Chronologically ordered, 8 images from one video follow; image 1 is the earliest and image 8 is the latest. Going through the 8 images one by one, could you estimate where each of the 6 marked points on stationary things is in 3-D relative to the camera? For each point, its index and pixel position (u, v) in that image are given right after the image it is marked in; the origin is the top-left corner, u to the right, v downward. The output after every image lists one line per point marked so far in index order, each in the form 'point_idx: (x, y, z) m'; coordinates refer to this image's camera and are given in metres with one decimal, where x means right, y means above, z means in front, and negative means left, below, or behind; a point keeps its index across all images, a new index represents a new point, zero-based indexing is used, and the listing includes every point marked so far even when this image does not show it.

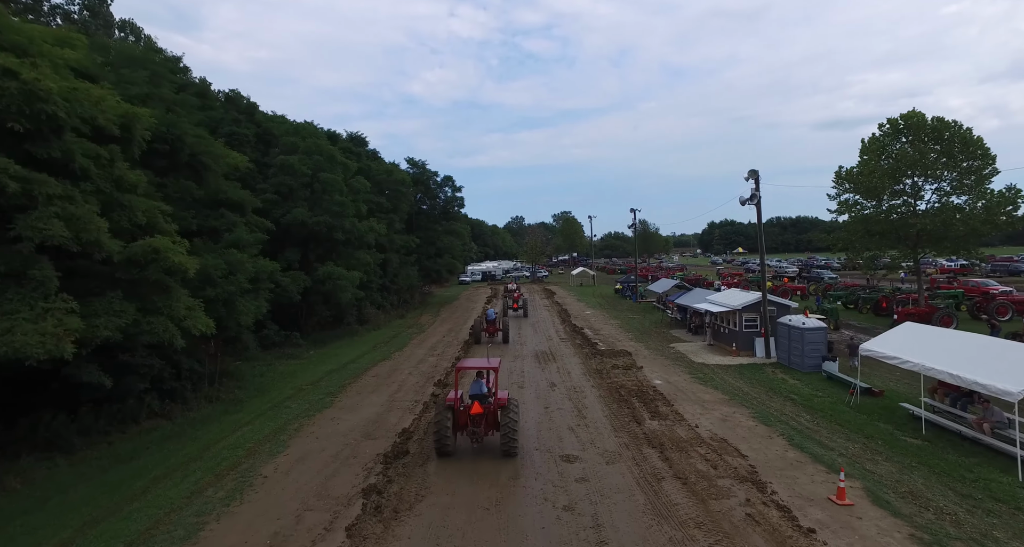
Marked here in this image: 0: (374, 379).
0: (-4.5, -3.5, +17.5) m
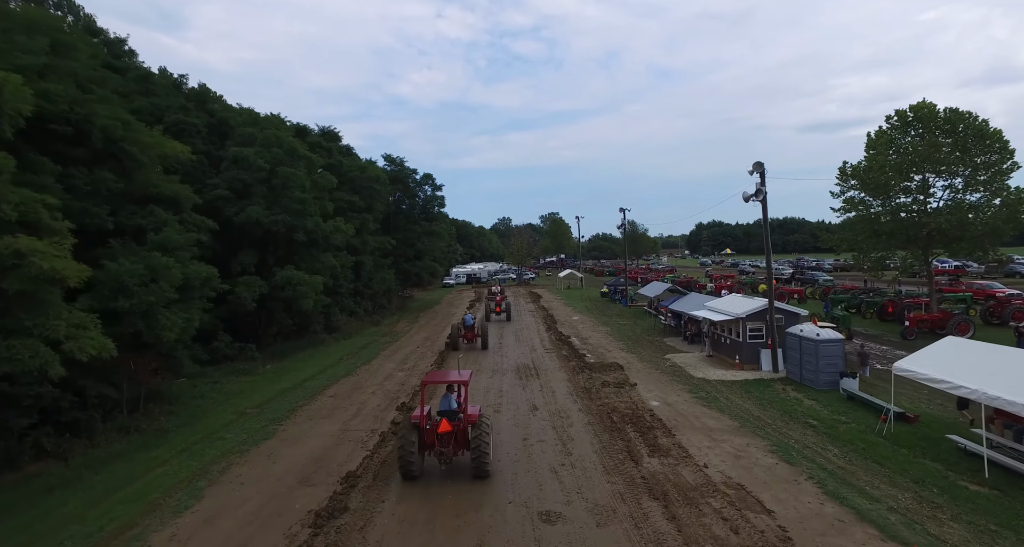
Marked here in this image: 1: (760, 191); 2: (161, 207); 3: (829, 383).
0: (-5.2, -3.7, +15.3) m
1: (+7.8, +2.6, +16.9) m
2: (-9.6, +1.8, +14.6) m
3: (+8.5, -2.9, +14.3) m
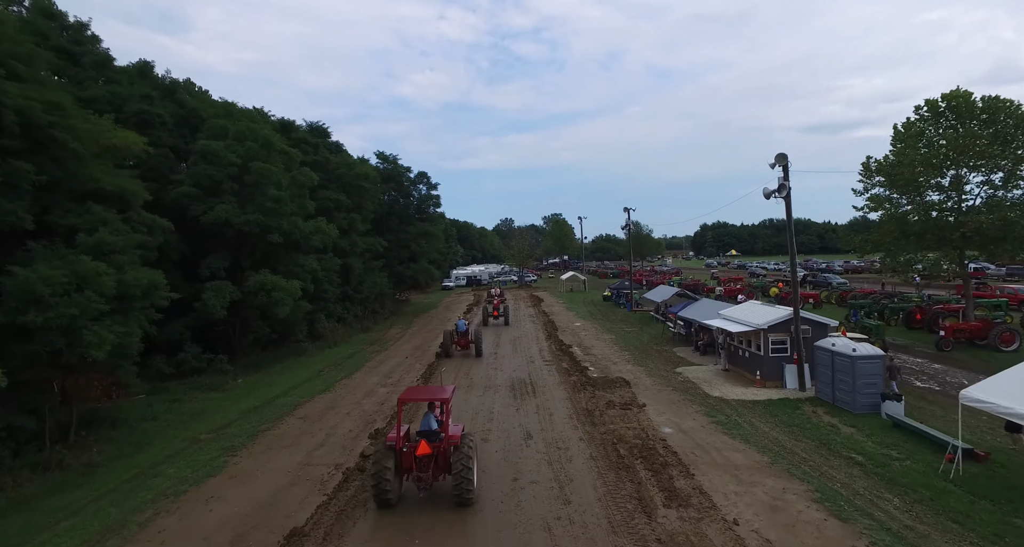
0: (-5.4, -3.8, +13.5) m
1: (+7.6, +2.4, +15.0) m
2: (-9.8, +1.7, +12.8) m
3: (+8.3, -3.1, +12.4) m
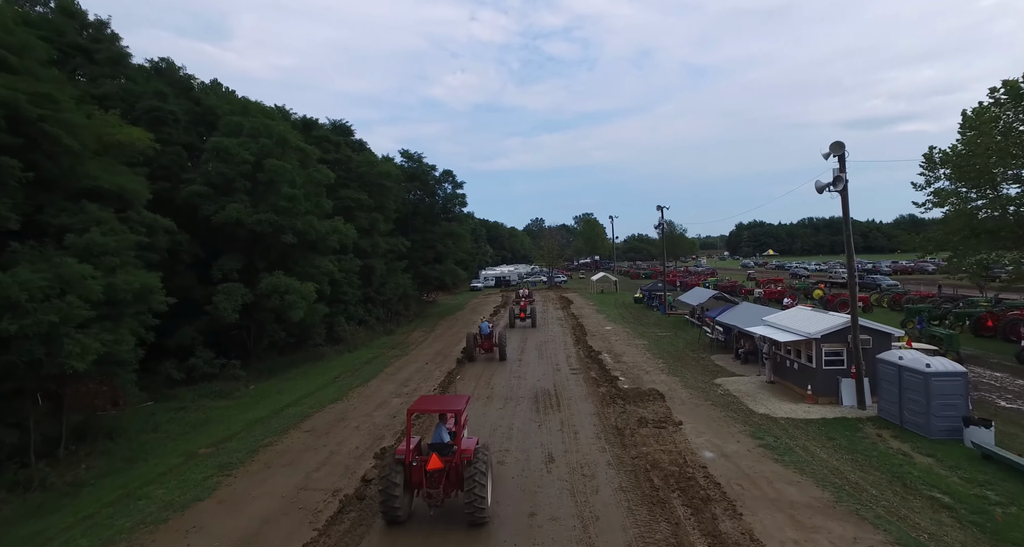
0: (-4.9, -3.9, +12.6) m
1: (+8.1, +2.4, +13.3) m
2: (-9.3, +1.6, +12.1) m
3: (+8.7, -3.1, +10.7) m
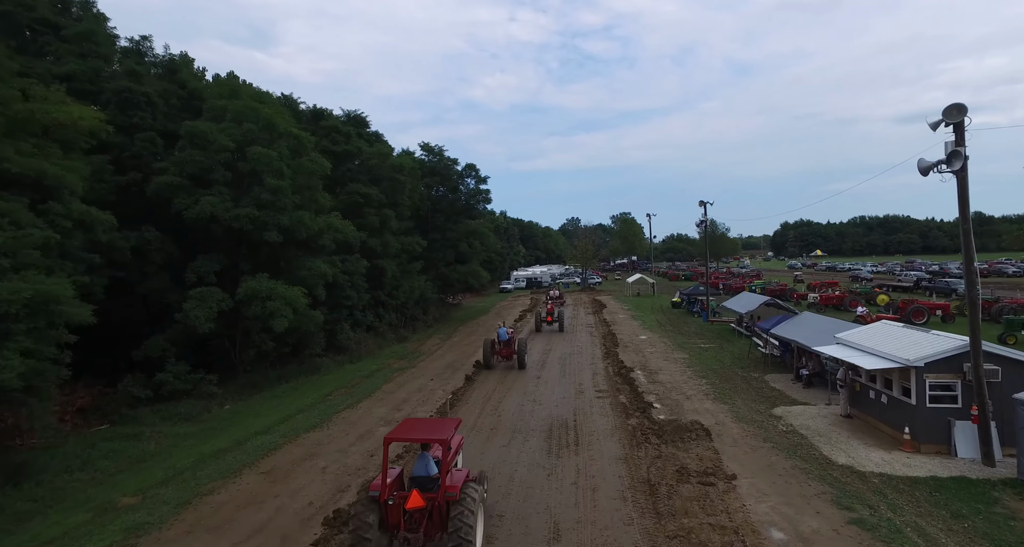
0: (-4.9, -4.0, +10.1) m
1: (+8.2, +2.2, +9.9) m
2: (-9.3, +1.5, +9.9) m
3: (+8.6, -3.3, +7.3) m
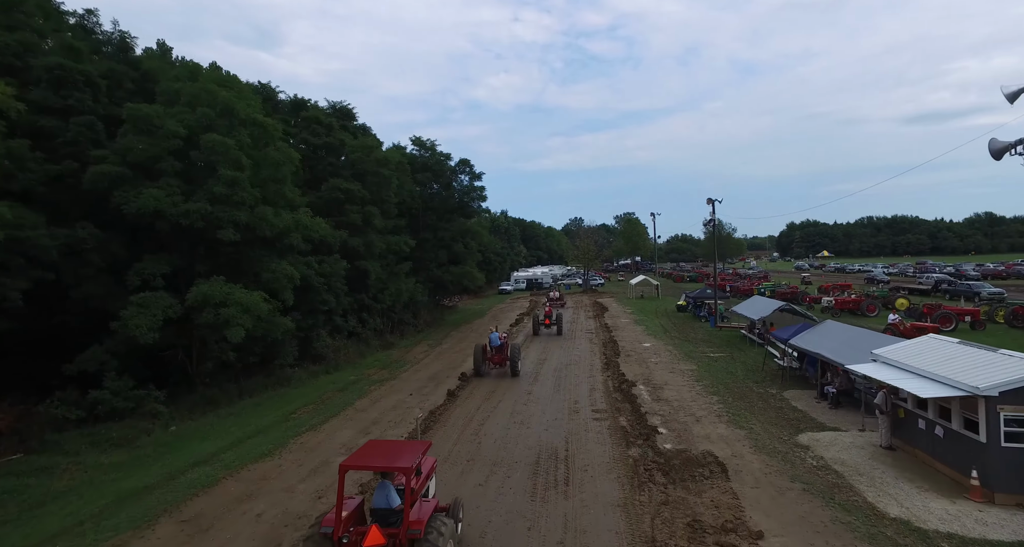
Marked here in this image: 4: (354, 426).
0: (-5.3, -4.1, +8.2) m
1: (+7.8, +2.1, +8.0) m
2: (-9.7, +1.4, +8.1) m
3: (+8.1, -3.4, +5.3) m
4: (-4.1, -4.0, +13.9) m
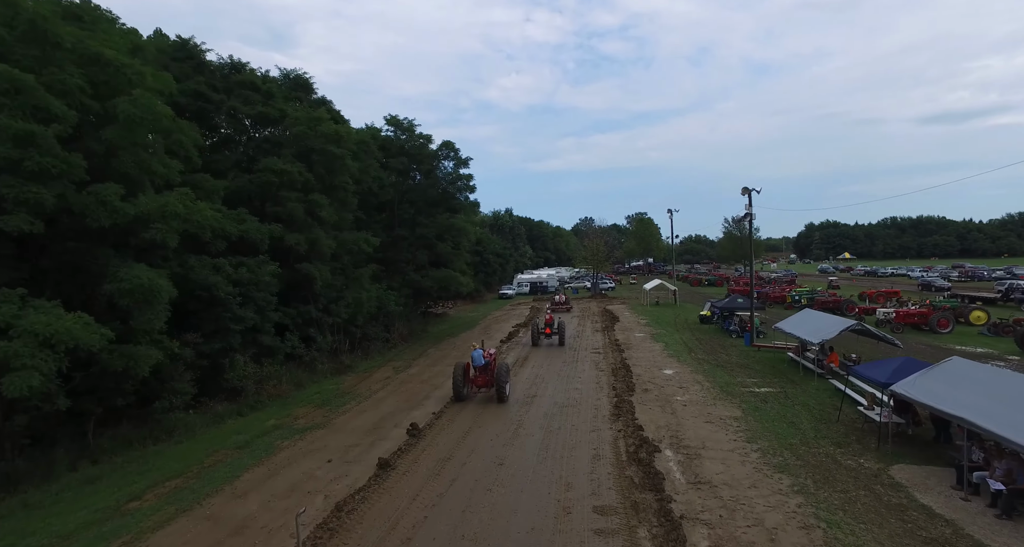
0: (-6.2, -4.3, +2.8) m
1: (+6.9, +1.9, +2.4) m
2: (-10.6, +1.3, +2.8) m
3: (+7.1, -3.6, -0.3) m
4: (-4.9, -4.2, +8.6) m
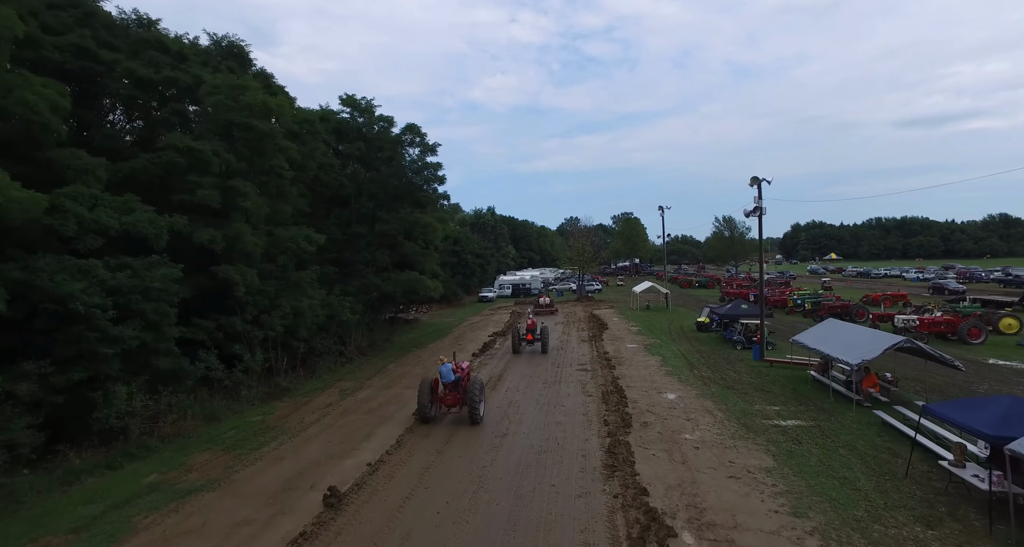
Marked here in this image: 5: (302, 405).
0: (-6.7, -4.4, -1.0) m
1: (+6.4, +1.8, -1.1) m
2: (-11.1, +1.2, -1.1) m
3: (+6.7, -3.7, -3.7) m
4: (-5.5, -4.3, +4.8) m
5: (-6.5, -3.9, +16.6) m
